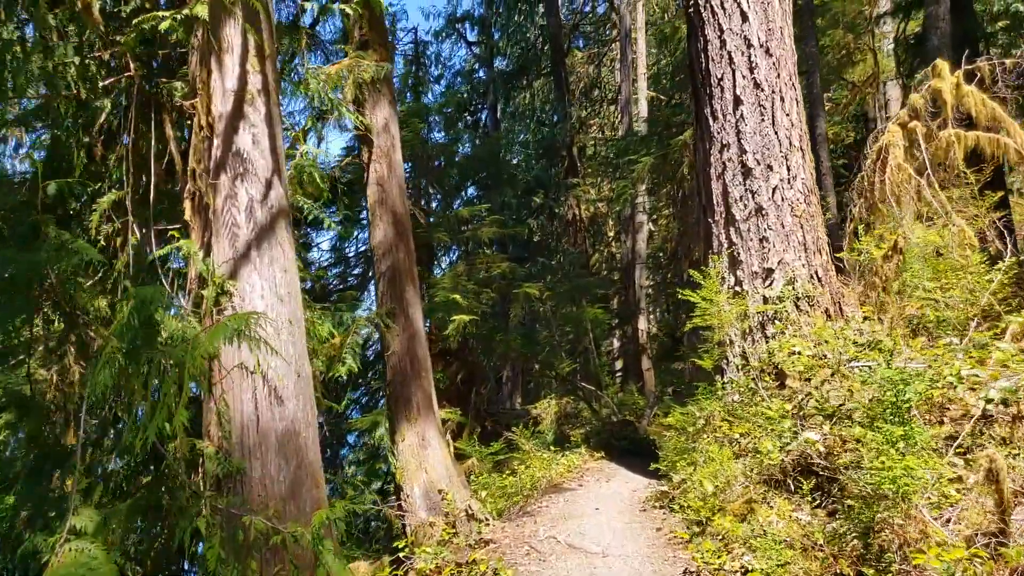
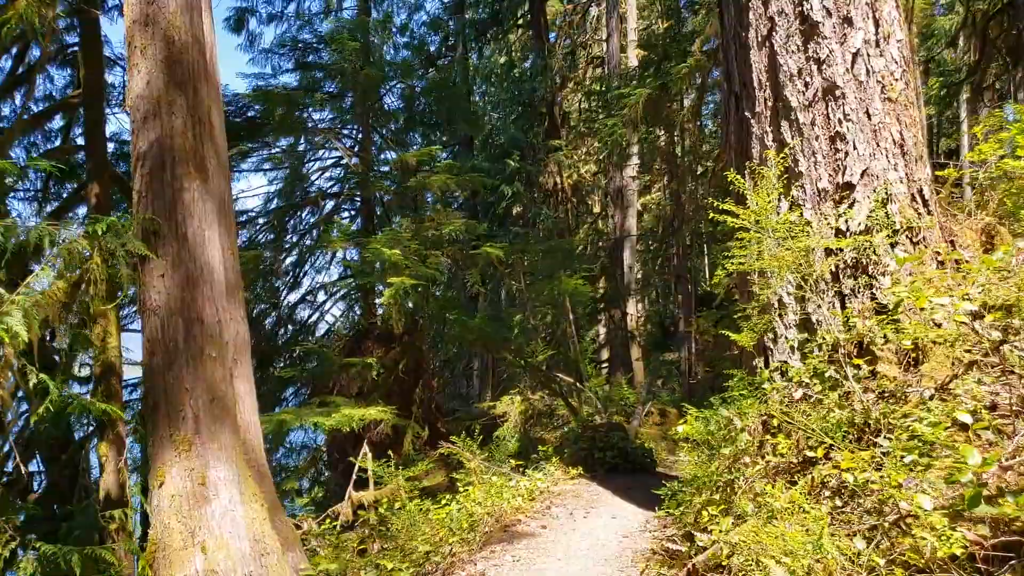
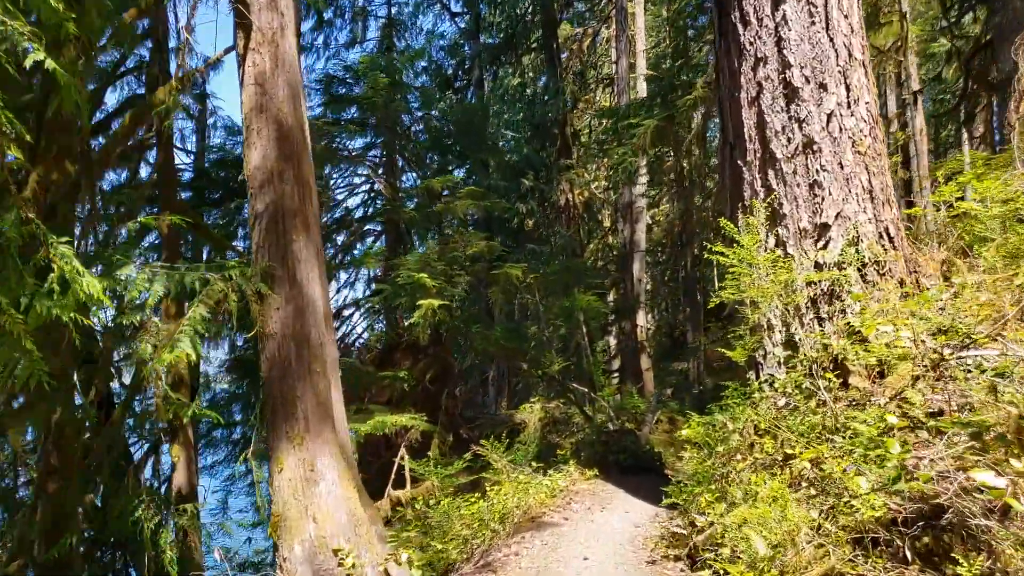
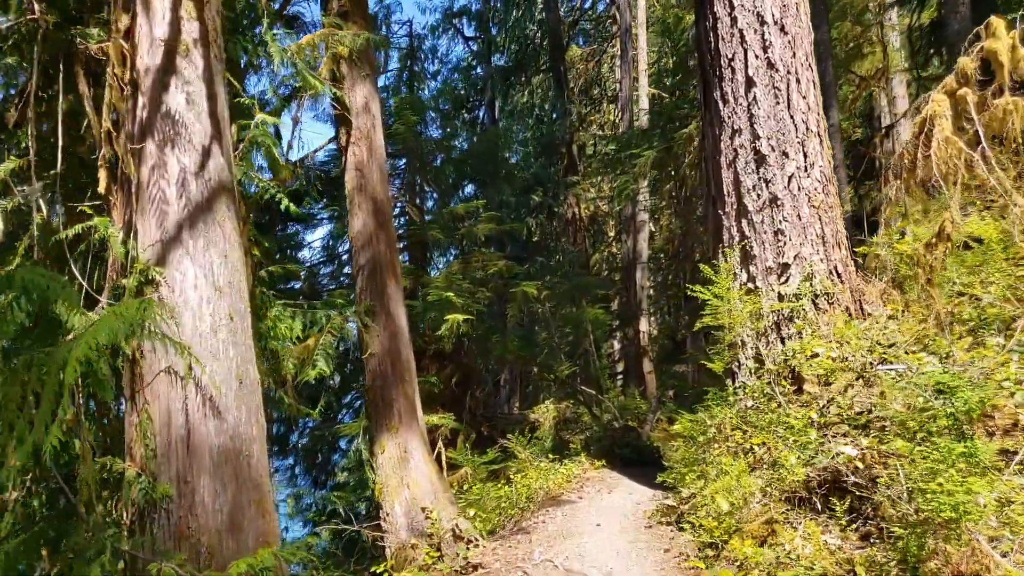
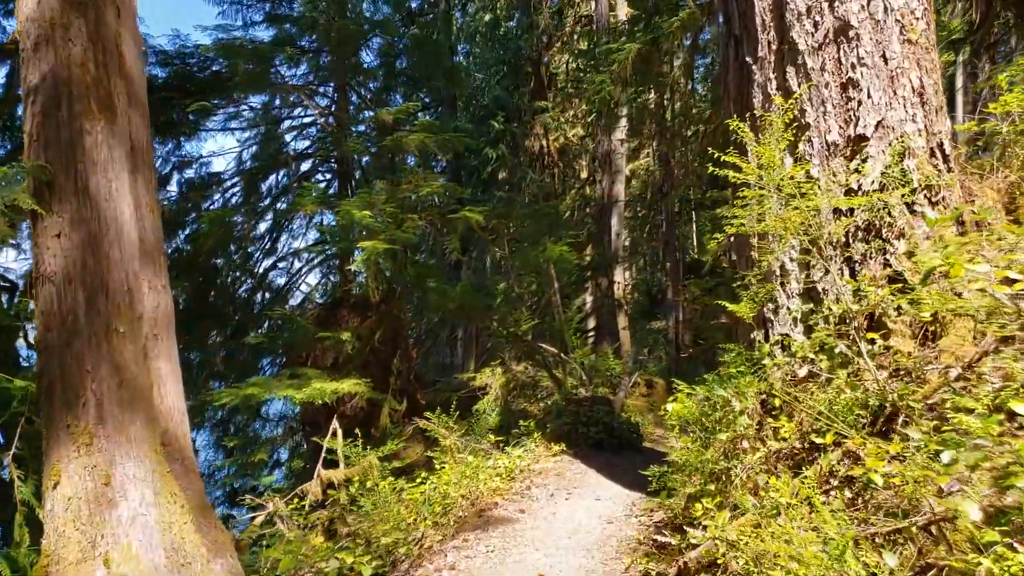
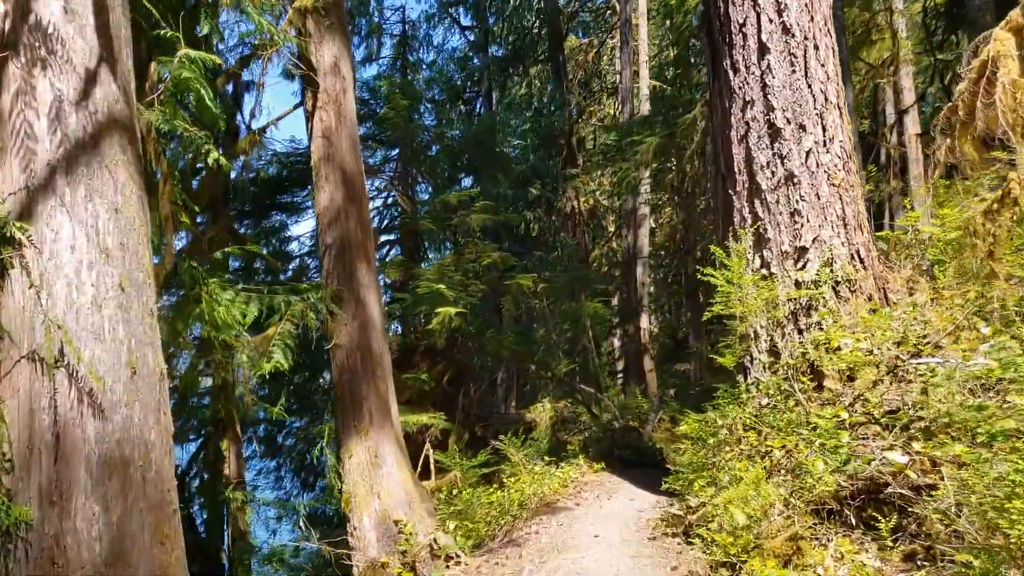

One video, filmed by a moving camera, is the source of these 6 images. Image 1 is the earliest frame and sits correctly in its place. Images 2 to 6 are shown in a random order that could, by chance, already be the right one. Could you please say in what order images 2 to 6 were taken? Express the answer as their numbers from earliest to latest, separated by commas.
4, 6, 3, 2, 5
